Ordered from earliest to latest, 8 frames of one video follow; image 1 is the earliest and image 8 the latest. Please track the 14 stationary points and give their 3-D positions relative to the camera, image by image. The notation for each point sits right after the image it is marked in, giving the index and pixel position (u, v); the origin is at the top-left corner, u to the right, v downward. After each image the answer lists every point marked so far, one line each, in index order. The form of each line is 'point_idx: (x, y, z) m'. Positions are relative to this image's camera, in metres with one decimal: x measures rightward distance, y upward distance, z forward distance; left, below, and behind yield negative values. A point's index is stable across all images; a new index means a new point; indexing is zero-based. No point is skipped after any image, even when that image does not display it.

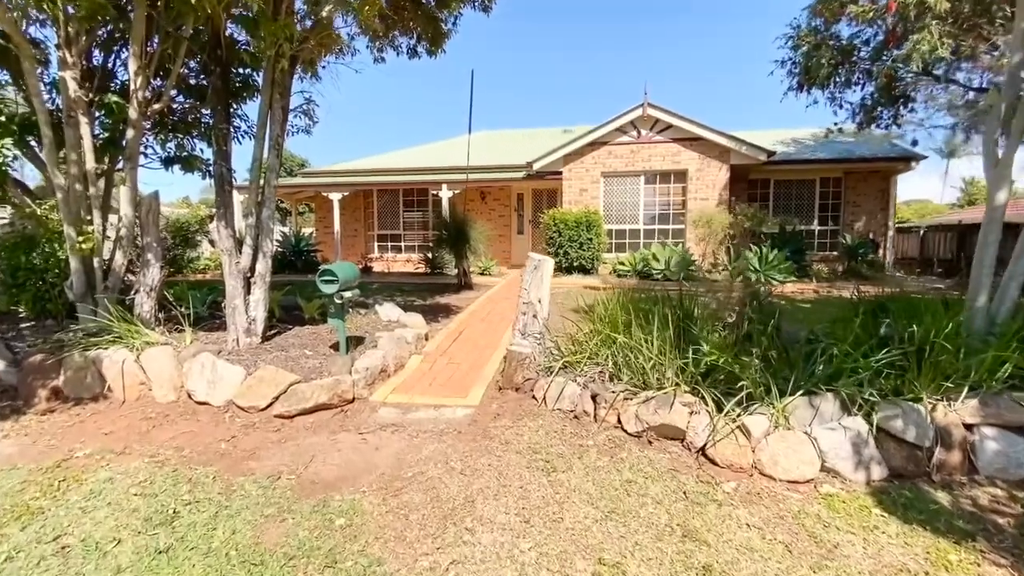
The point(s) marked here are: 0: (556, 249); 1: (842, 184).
0: (+1.3, +1.2, +13.6) m
1: (+11.0, +3.5, +15.8) m
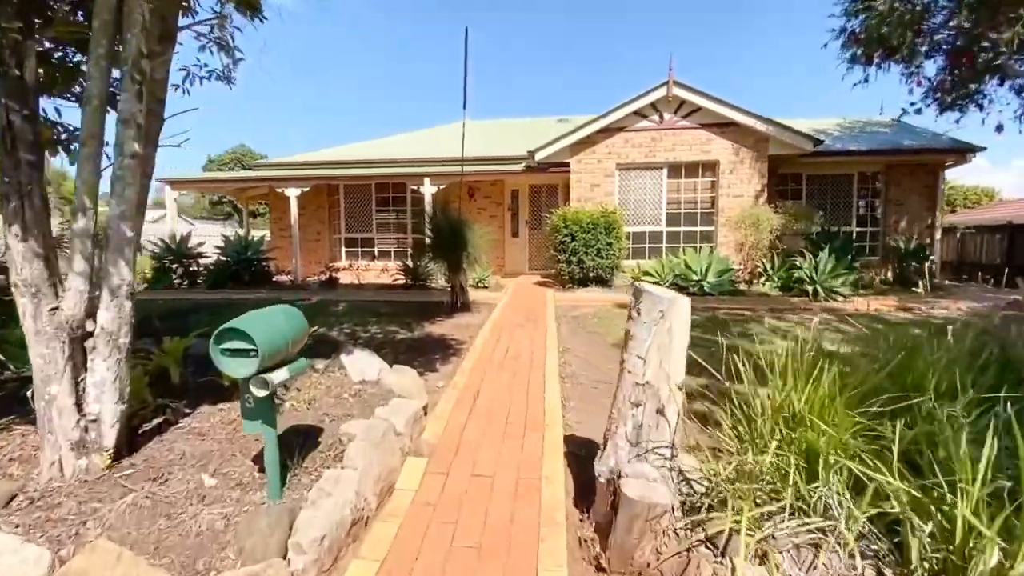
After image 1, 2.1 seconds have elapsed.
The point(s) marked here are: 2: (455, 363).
0: (+1.3, +0.8, +11.1) m
1: (+10.9, +3.2, +13.8) m
2: (-0.7, -0.9, +5.9) m
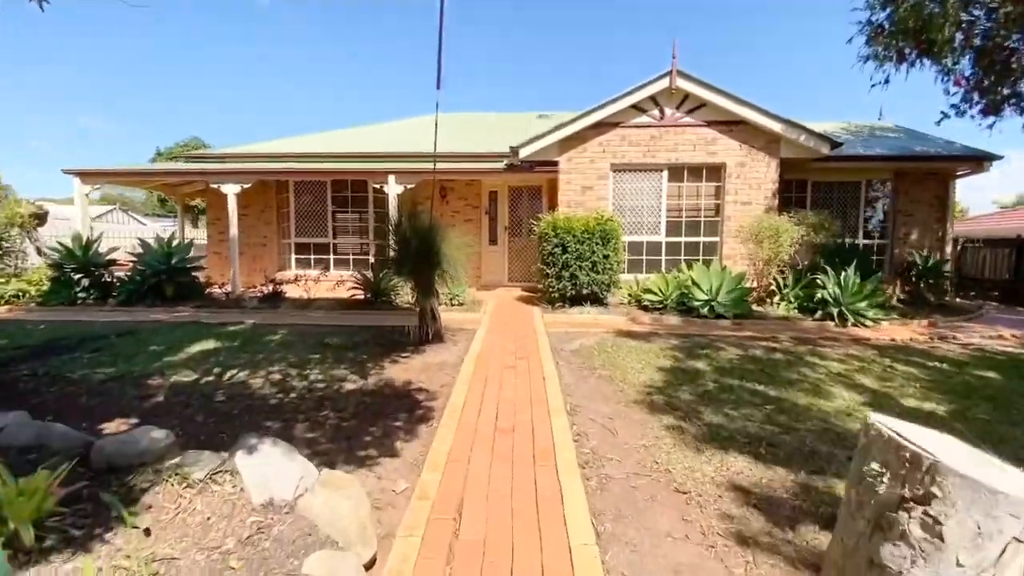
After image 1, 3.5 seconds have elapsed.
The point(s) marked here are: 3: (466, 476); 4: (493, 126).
0: (+0.9, +0.4, +9.5) m
1: (+10.3, +2.8, +12.8) m
2: (-0.8, -1.3, +4.1) m
3: (-0.3, -1.4, +3.5) m
4: (-0.6, +5.3, +15.5) m
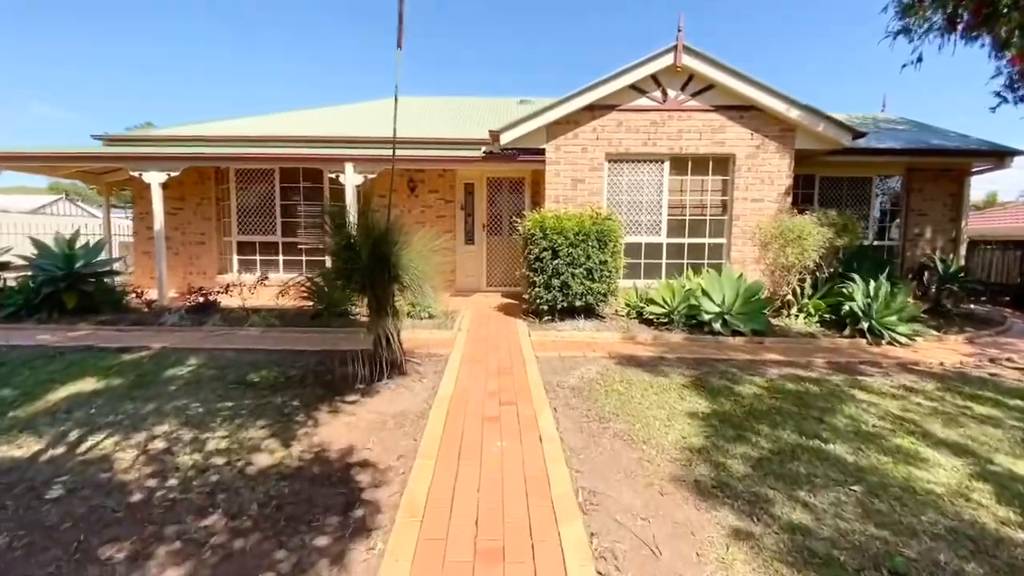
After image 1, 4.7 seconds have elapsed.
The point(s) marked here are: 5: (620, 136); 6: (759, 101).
0: (+0.6, +0.2, +8.0) m
1: (+9.8, +2.6, +11.8) m
2: (-0.8, -1.6, +2.6) m
3: (-0.4, -1.7, +1.9) m
4: (-1.3, +5.2, +13.9) m
5: (+2.2, +3.0, +9.4) m
6: (+4.8, +3.6, +9.2) m
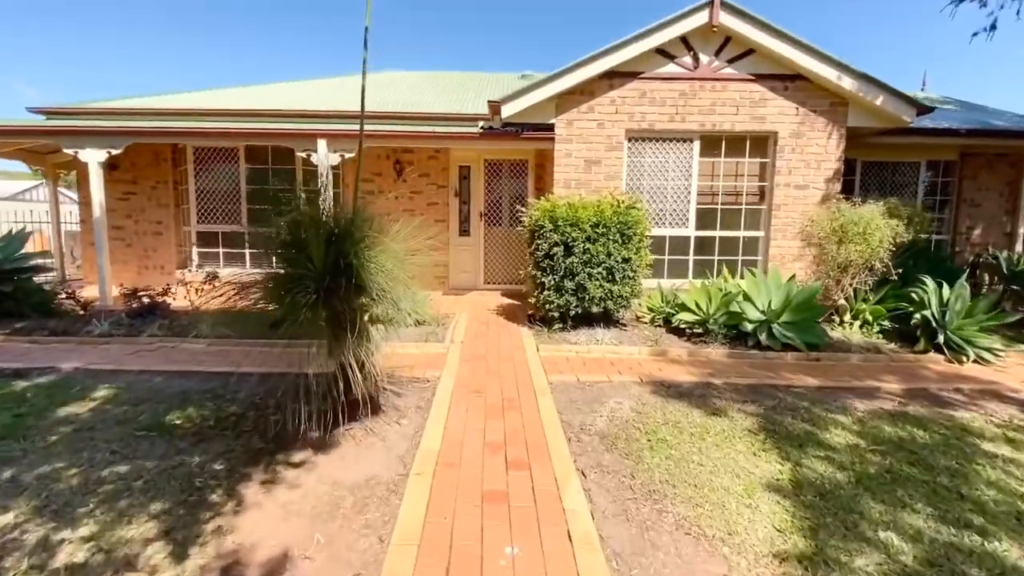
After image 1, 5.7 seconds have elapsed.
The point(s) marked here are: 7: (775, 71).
0: (+0.6, +0.2, +6.6) m
1: (+9.8, +2.6, +10.4) m
2: (-0.7, -1.7, +1.2) m
3: (-0.3, -1.8, +0.6) m
4: (-1.2, +5.3, +12.4) m
5: (+2.2, +3.0, +8.0) m
6: (+4.9, +3.6, +7.7) m
7: (+4.5, +3.7, +8.0) m
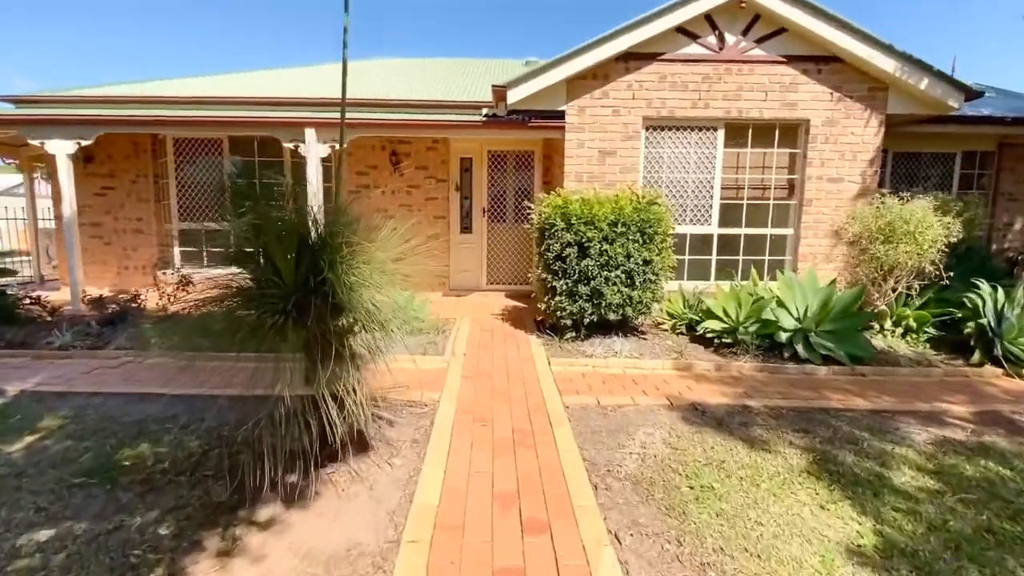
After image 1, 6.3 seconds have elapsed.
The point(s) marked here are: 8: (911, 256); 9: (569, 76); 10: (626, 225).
0: (+0.7, +0.1, +5.9) m
1: (+9.9, +2.6, +9.7) m
2: (-0.6, -1.9, +0.6) m
3: (-0.2, -2.0, 0.0) m
4: (-1.1, +5.3, +11.6) m
5: (+2.3, +3.0, +7.3) m
6: (+5.0, +3.6, +7.0) m
7: (+4.5, +3.6, +7.2) m
8: (+5.1, +0.4, +6.0) m
9: (+0.8, +3.2, +7.1) m
10: (+1.4, +0.8, +5.9) m
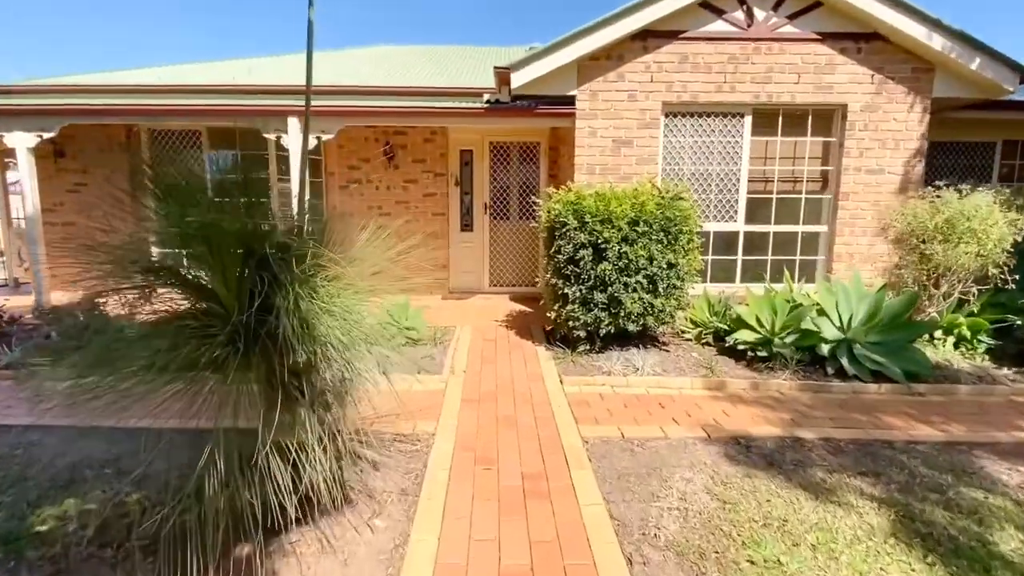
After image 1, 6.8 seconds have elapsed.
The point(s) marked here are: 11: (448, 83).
0: (+0.8, 0.0, +5.2) m
1: (+10.0, +2.6, +8.9) m
2: (-0.6, -2.0, -0.1) m
3: (-0.1, -2.1, -0.7) m
4: (-1.1, +5.3, +10.9) m
5: (+2.4, +2.9, +6.5) m
6: (+5.0, +3.5, +6.3) m
7: (+4.6, +3.6, +6.5) m
8: (+5.1, +0.4, +5.3) m
9: (+0.9, +3.1, +6.3) m
10: (+1.5, +0.7, +5.2) m
11: (-1.1, +3.6, +8.4) m
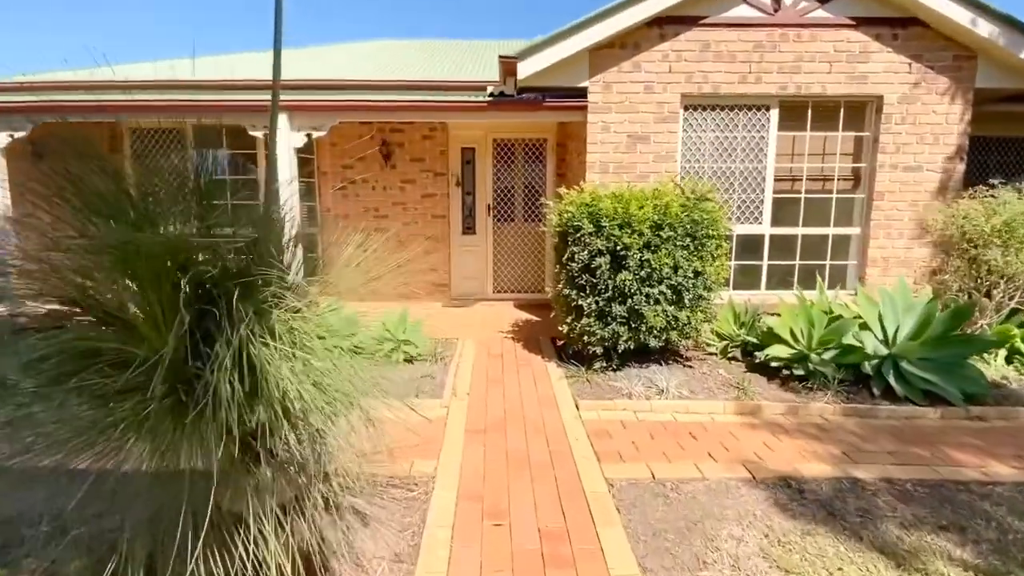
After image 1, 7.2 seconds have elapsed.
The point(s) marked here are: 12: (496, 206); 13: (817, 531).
0: (+0.9, -0.1, +4.7) m
1: (+10.1, +2.6, +8.4) m
2: (-0.5, -2.2, -0.6) m
3: (0.0, -2.3, -1.2) m
4: (-1.0, +5.2, +10.3) m
5: (+2.4, +2.8, +6.0) m
6: (+5.1, +3.4, +5.7) m
7: (+4.7, +3.5, +6.0) m
8: (+5.2, +0.3, +4.8) m
9: (+1.0, +3.0, +5.8) m
10: (+1.6, +0.6, +4.6) m
11: (-1.1, +3.5, +7.8) m
12: (-0.2, +1.4, +7.8) m
13: (+1.8, -1.4, +2.7) m
